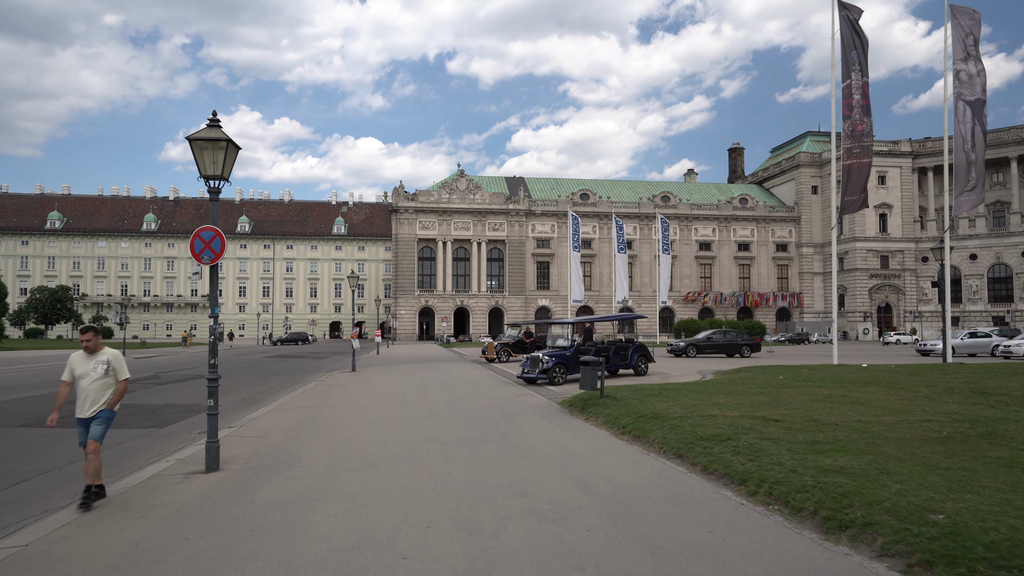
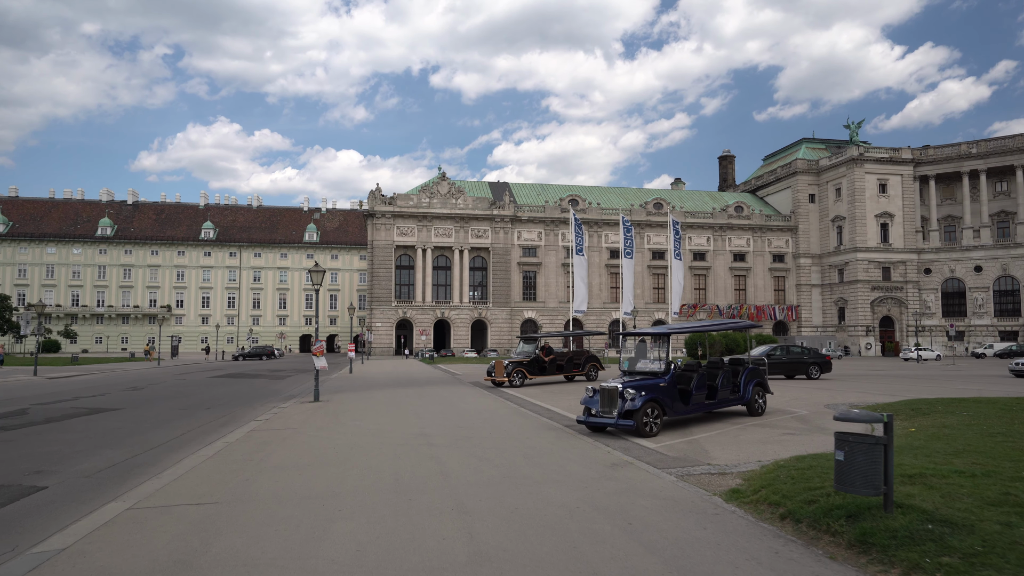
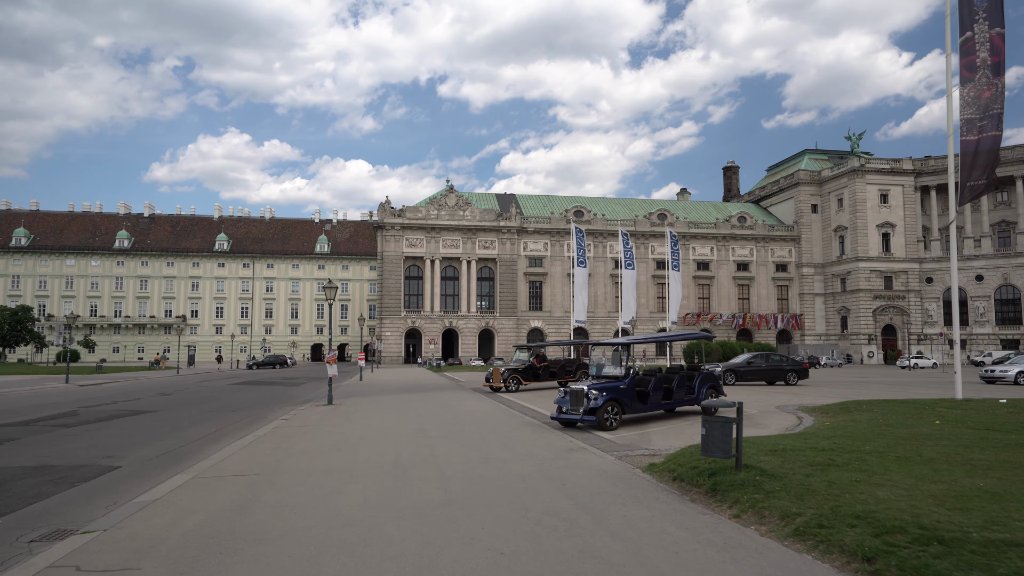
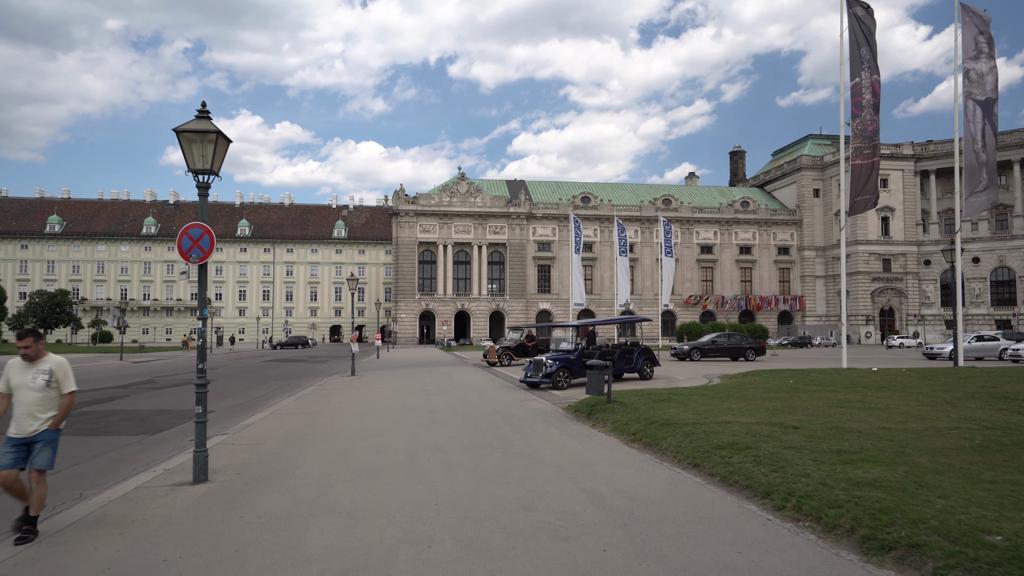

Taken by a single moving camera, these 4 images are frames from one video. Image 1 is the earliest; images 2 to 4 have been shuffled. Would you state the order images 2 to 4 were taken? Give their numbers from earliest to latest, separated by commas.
4, 3, 2
